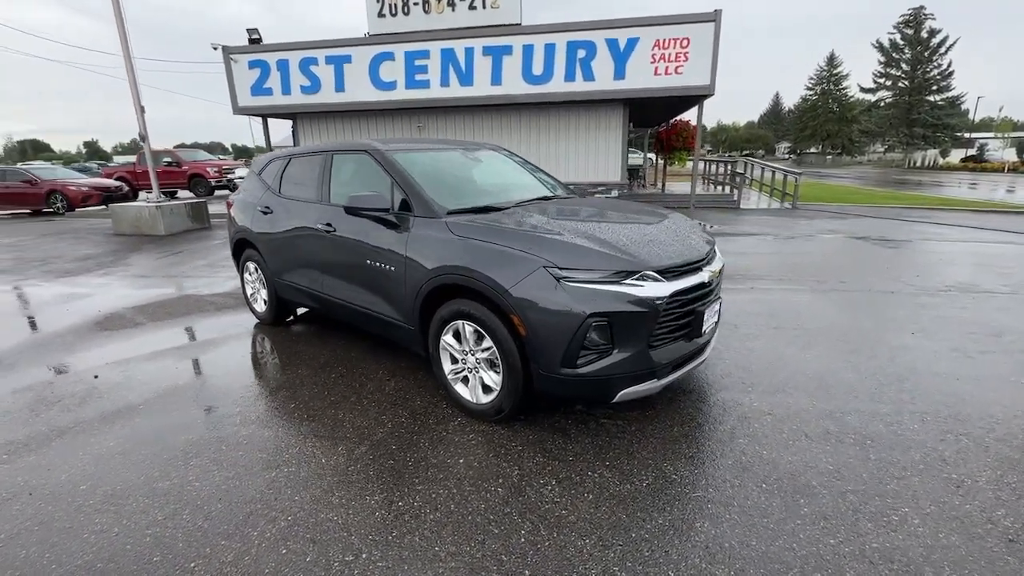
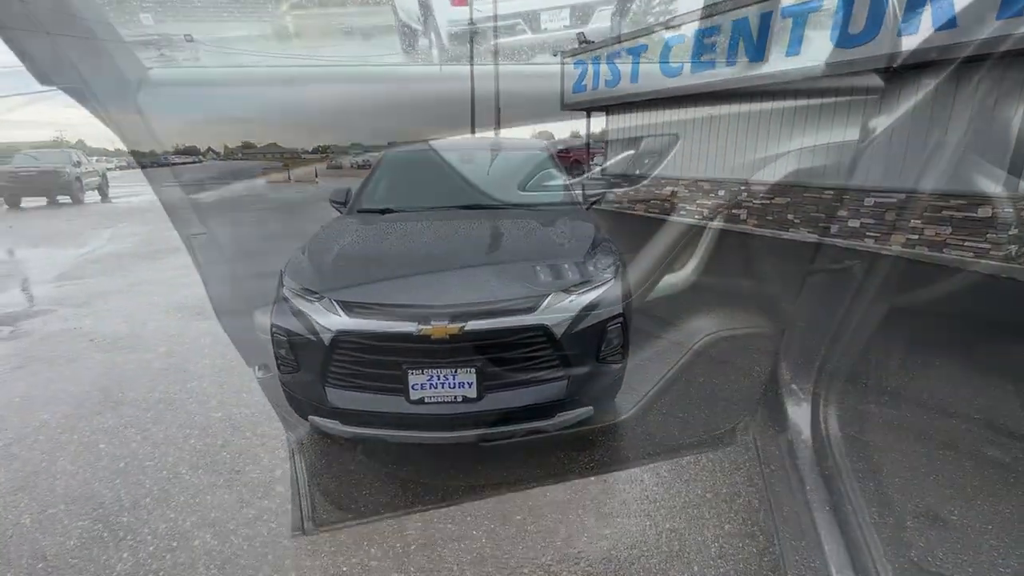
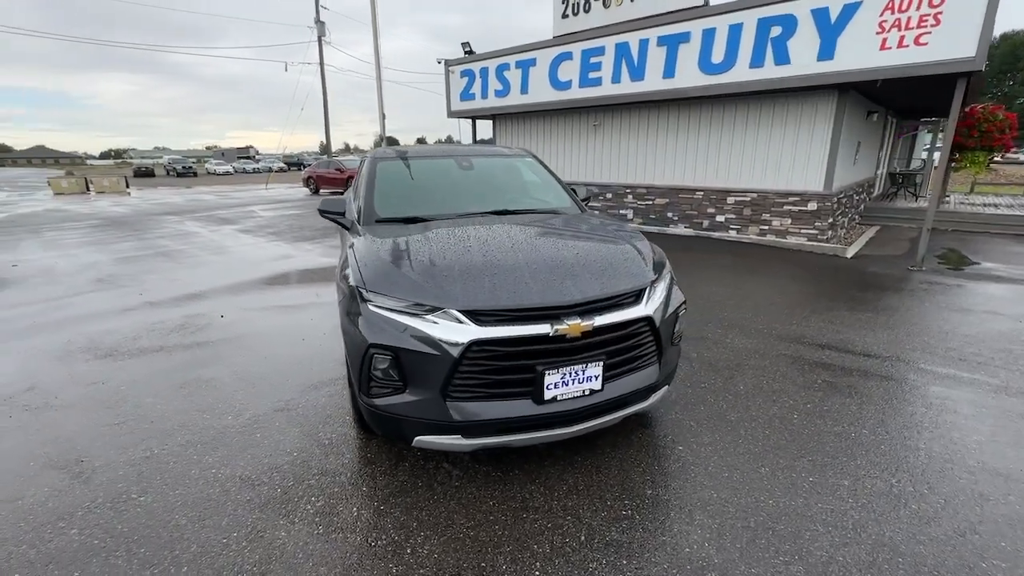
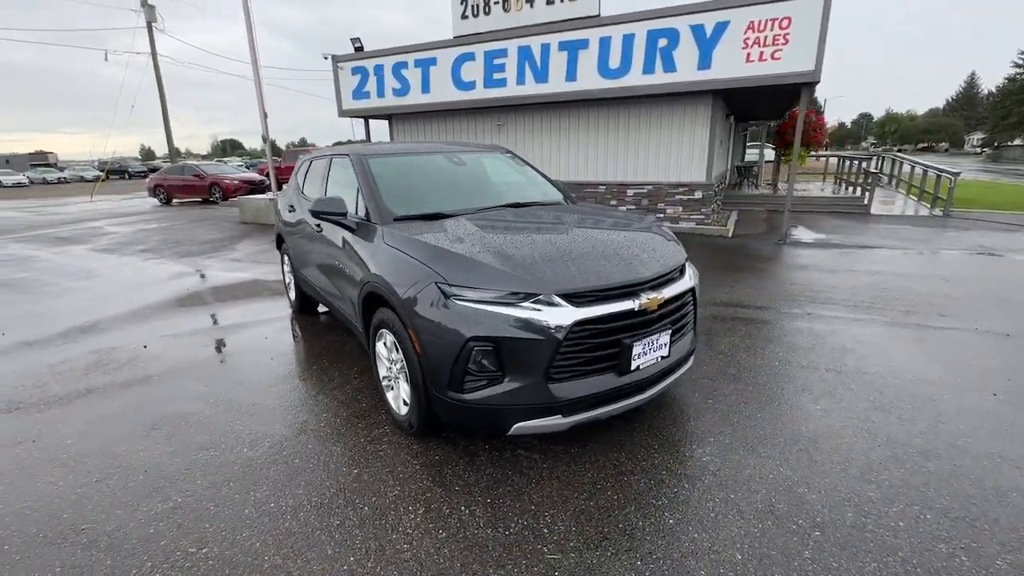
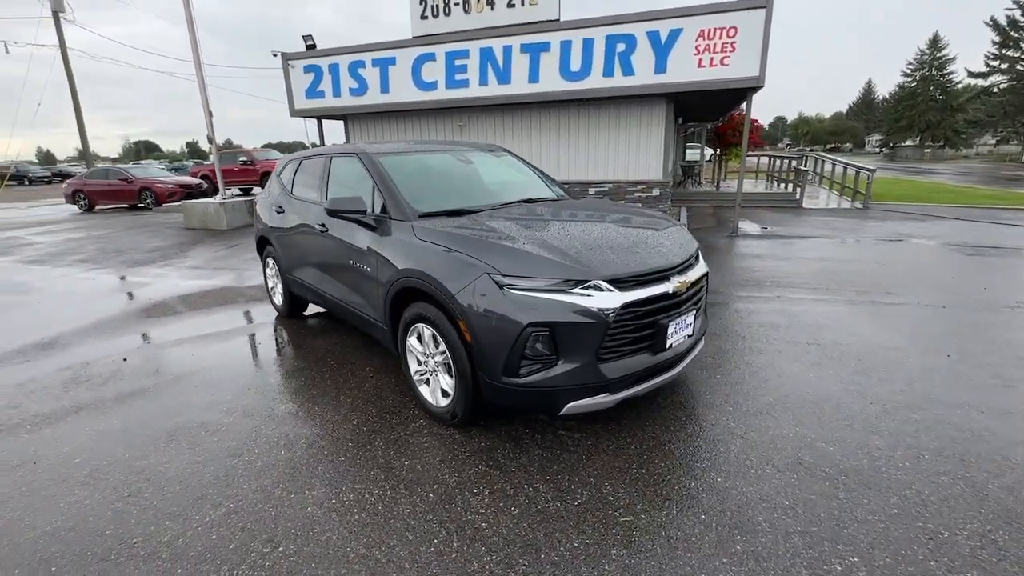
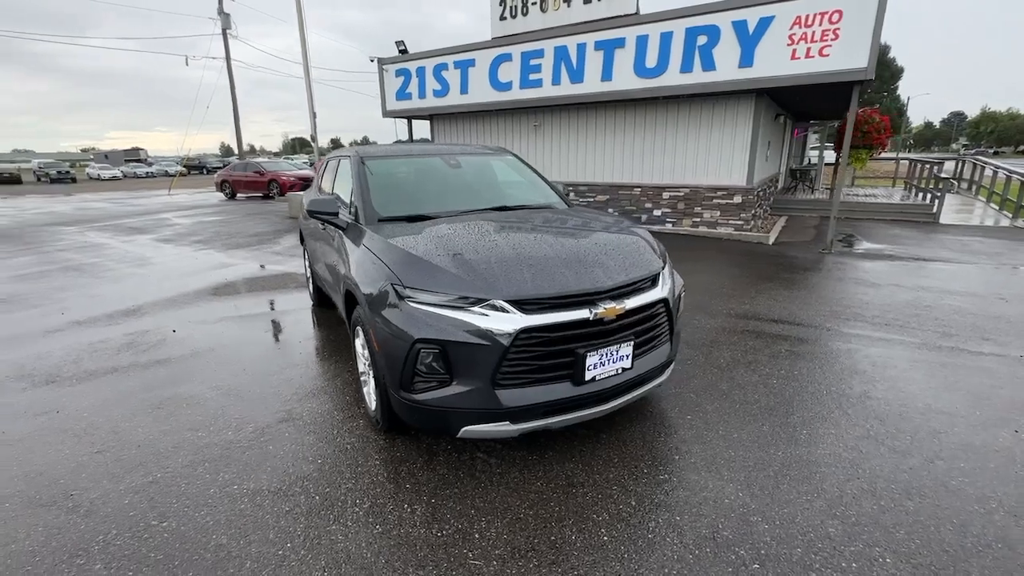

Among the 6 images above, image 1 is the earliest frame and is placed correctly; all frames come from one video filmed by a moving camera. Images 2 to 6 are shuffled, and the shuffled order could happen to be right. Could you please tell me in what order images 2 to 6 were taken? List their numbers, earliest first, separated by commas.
5, 4, 6, 3, 2
